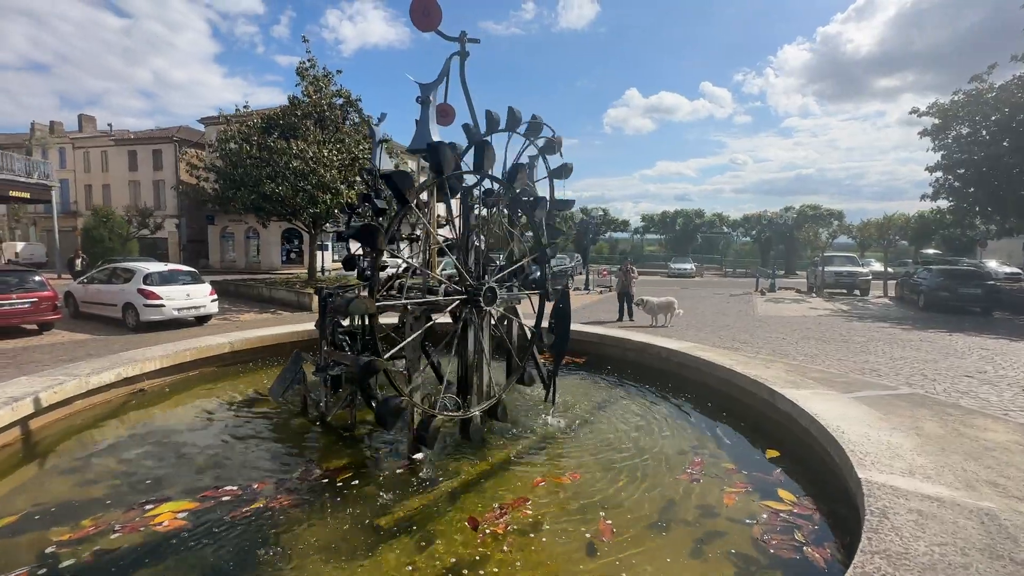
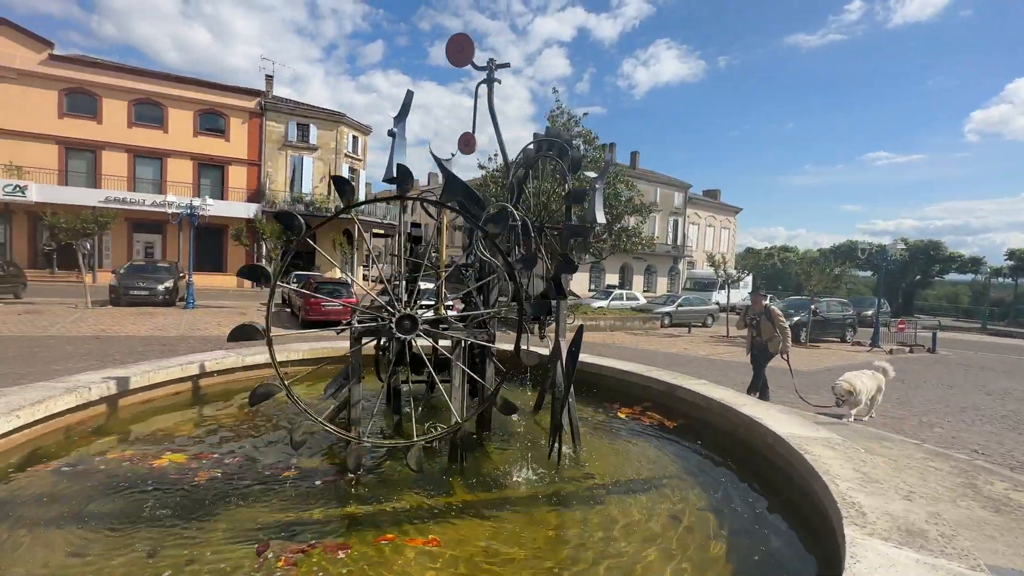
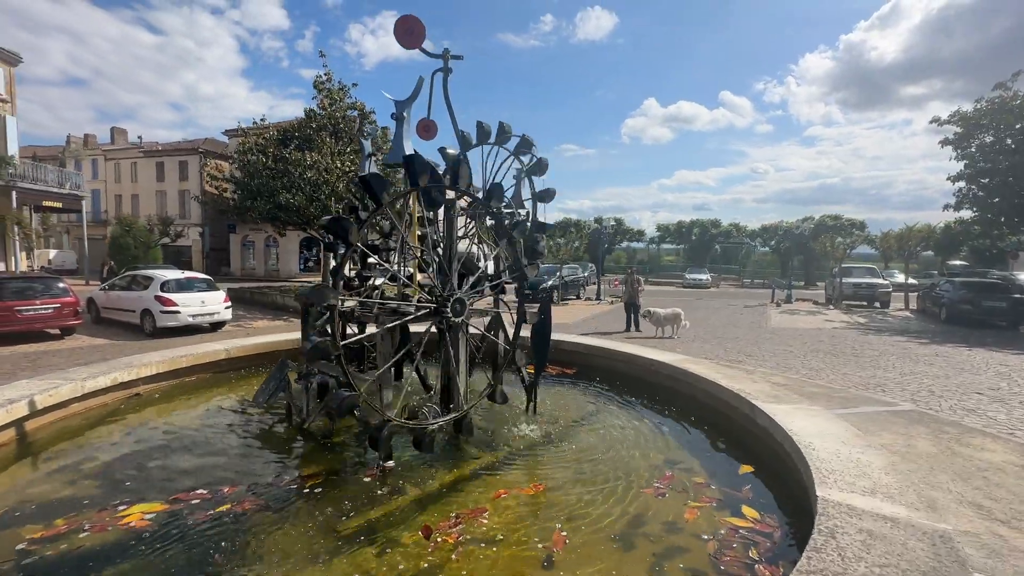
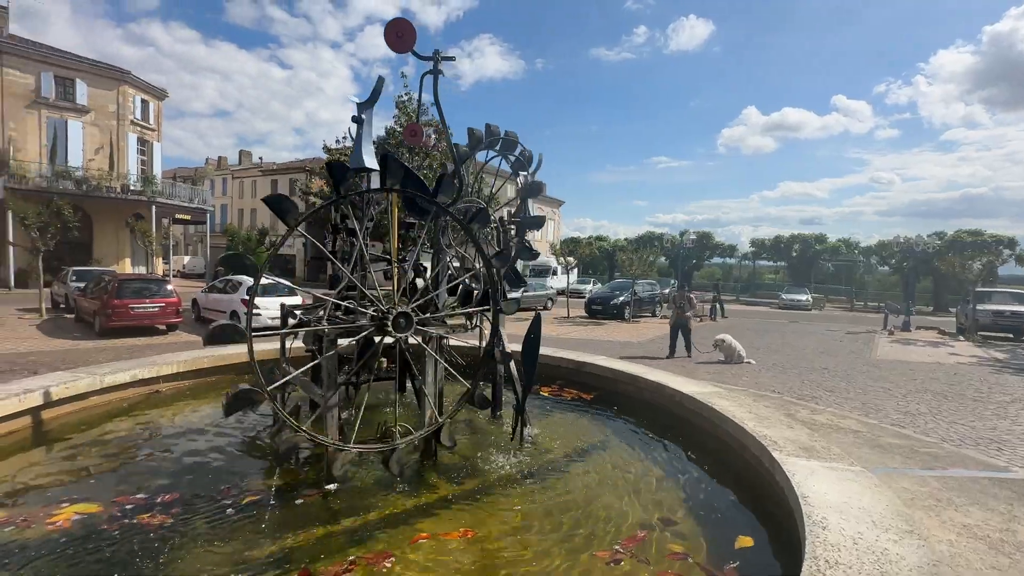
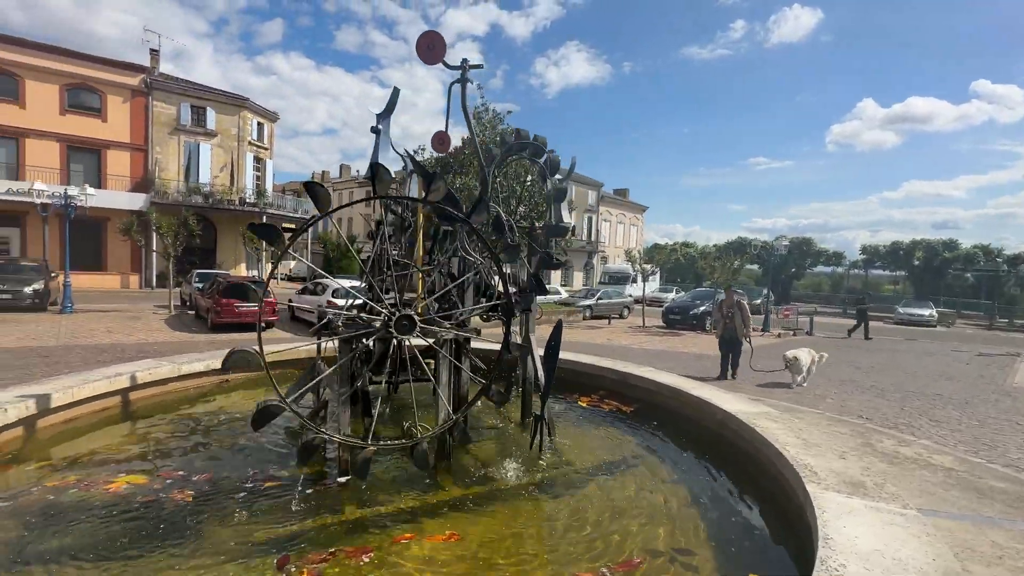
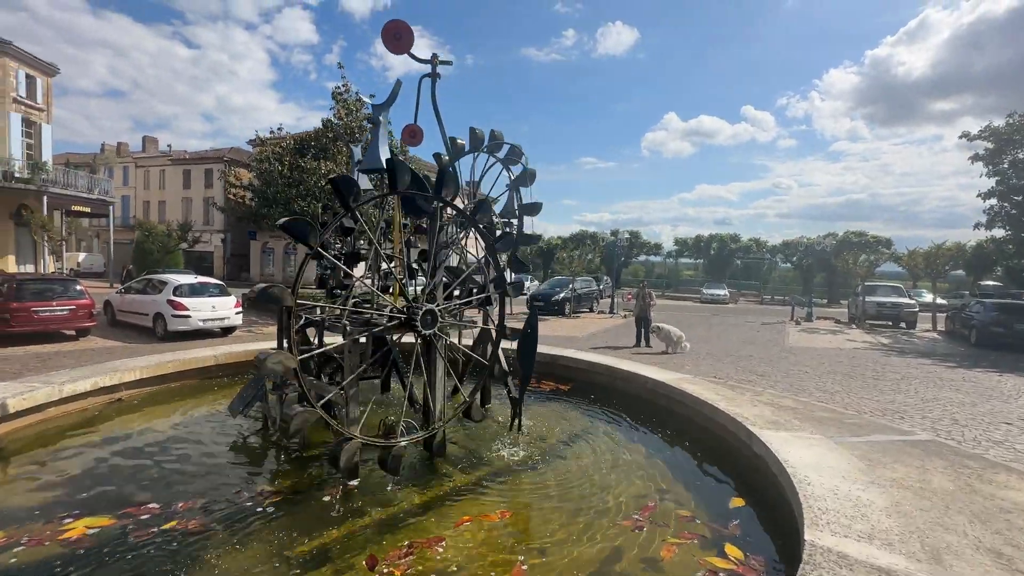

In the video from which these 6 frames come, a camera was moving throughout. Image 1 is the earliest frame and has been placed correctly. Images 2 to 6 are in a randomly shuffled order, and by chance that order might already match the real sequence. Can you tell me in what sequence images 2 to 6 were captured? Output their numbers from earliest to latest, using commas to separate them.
3, 6, 4, 5, 2
